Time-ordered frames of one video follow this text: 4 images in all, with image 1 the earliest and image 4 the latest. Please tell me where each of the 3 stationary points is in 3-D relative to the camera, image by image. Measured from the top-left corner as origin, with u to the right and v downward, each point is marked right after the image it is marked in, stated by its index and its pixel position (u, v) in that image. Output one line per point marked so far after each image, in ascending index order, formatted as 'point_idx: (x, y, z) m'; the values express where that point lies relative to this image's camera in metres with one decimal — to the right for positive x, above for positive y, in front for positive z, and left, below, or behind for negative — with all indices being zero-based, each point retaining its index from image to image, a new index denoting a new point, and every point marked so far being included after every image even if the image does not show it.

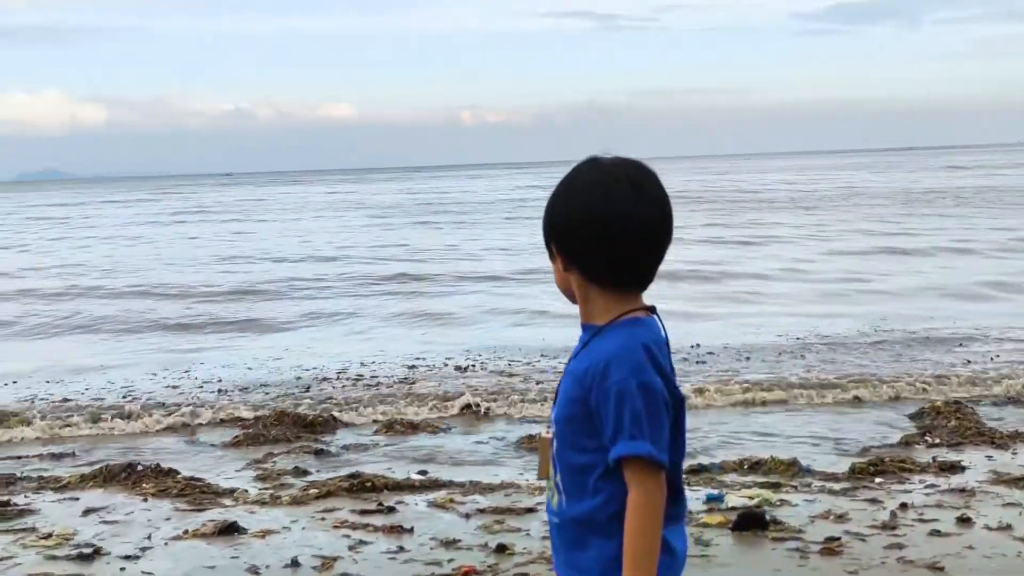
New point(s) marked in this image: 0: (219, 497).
0: (-1.4, -1.0, +6.2) m
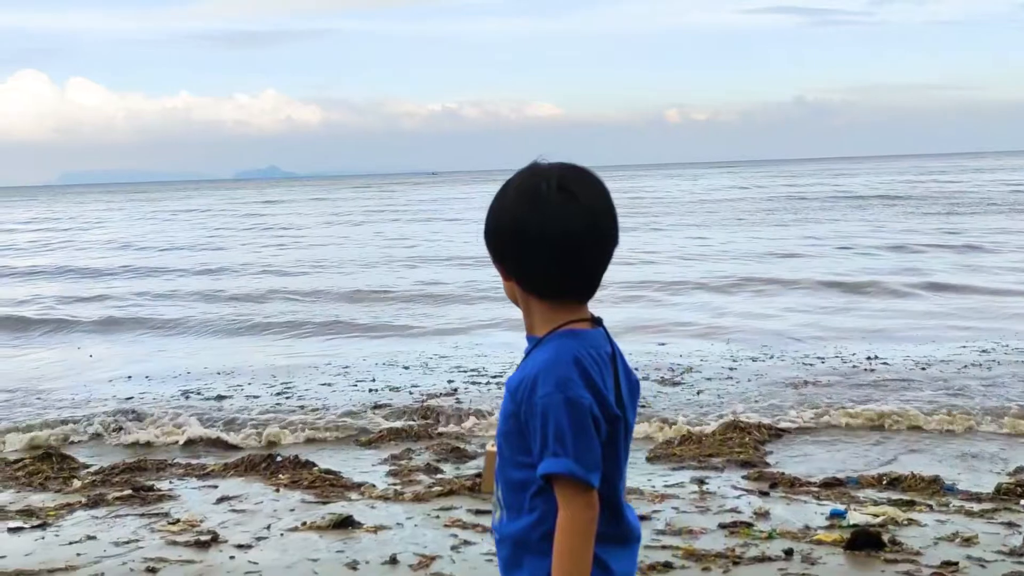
0: (-0.8, -1.0, +6.3) m
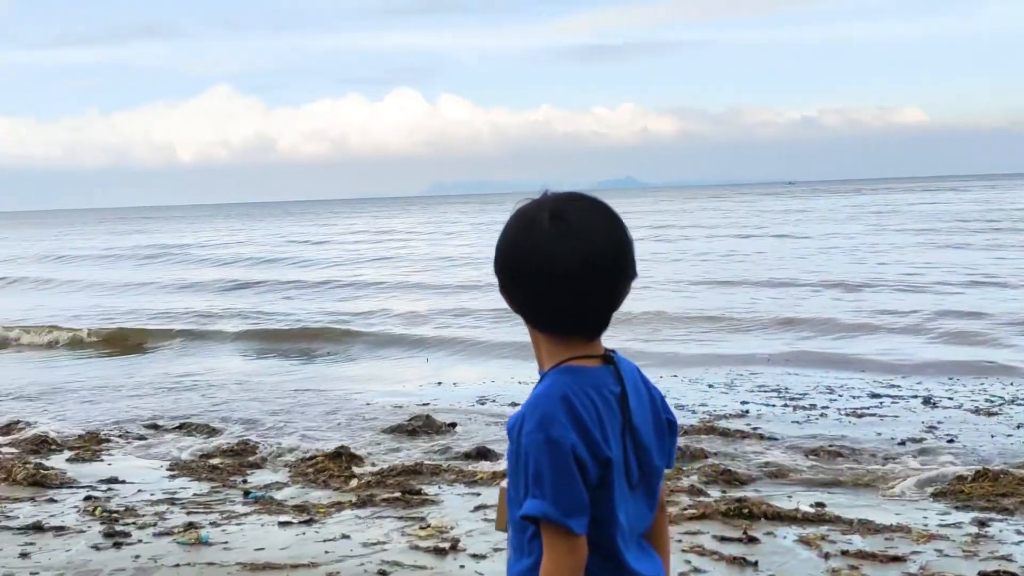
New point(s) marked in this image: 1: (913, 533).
0: (+0.4, -1.1, +6.3) m
1: (+1.8, -1.1, +5.7) m
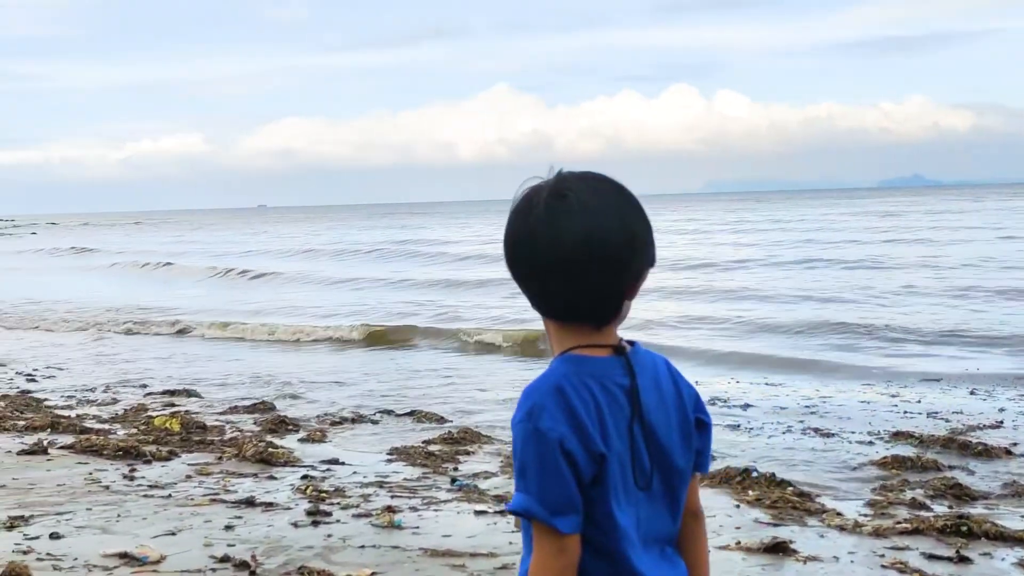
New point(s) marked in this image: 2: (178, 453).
0: (+1.4, -1.1, +6.0) m
1: (+2.6, -1.1, +5.1) m
2: (-2.0, -1.0, +7.6) m
